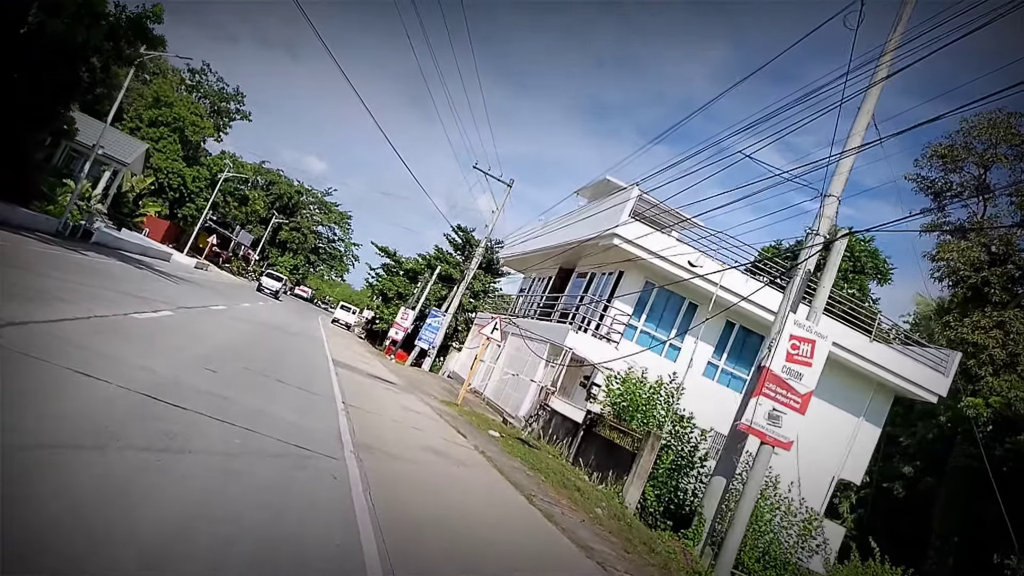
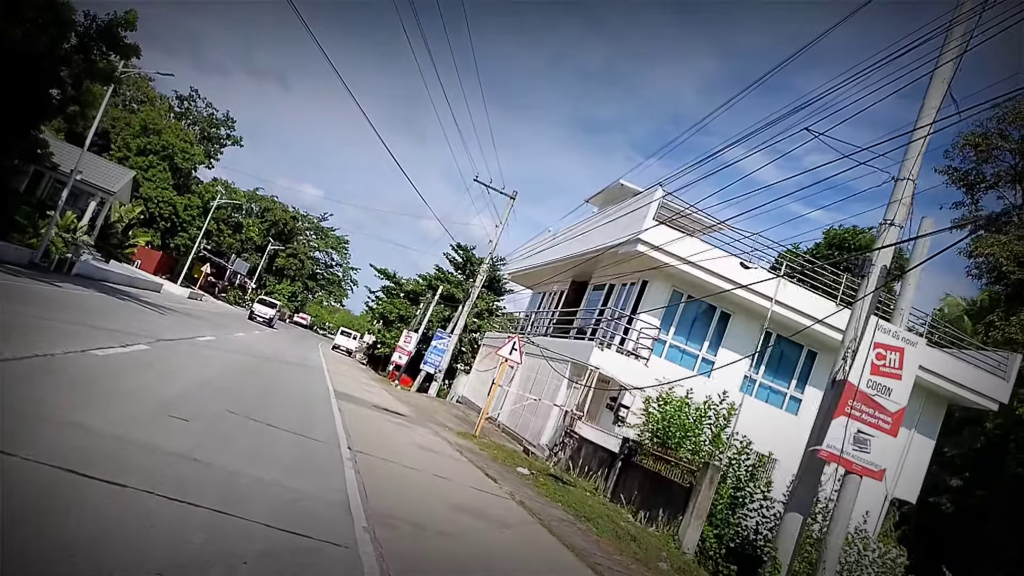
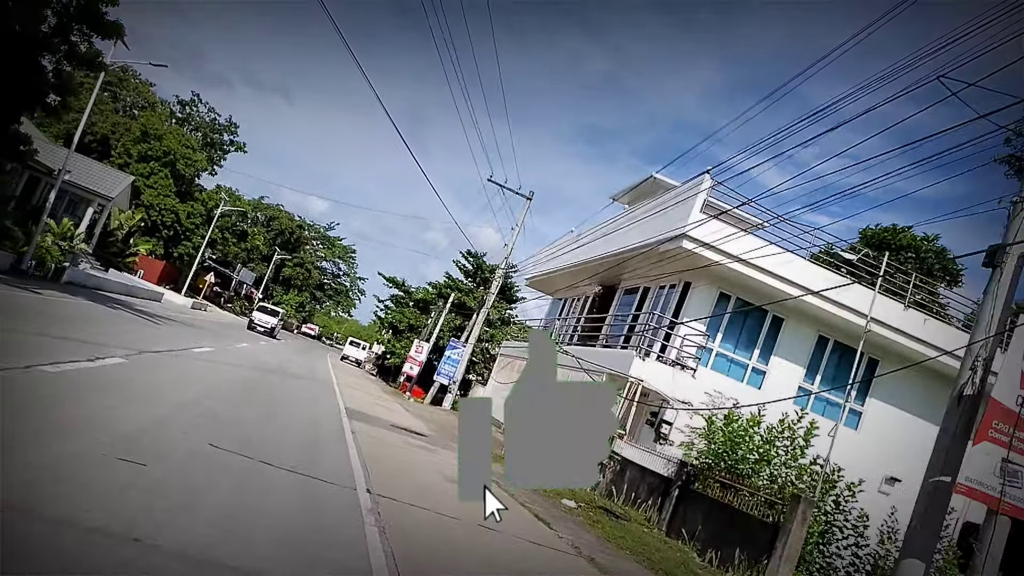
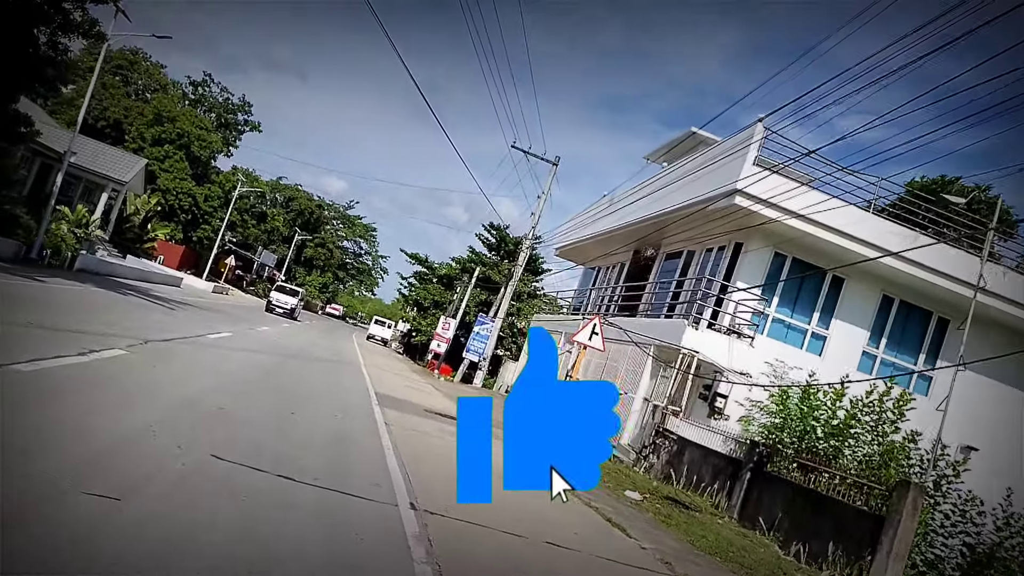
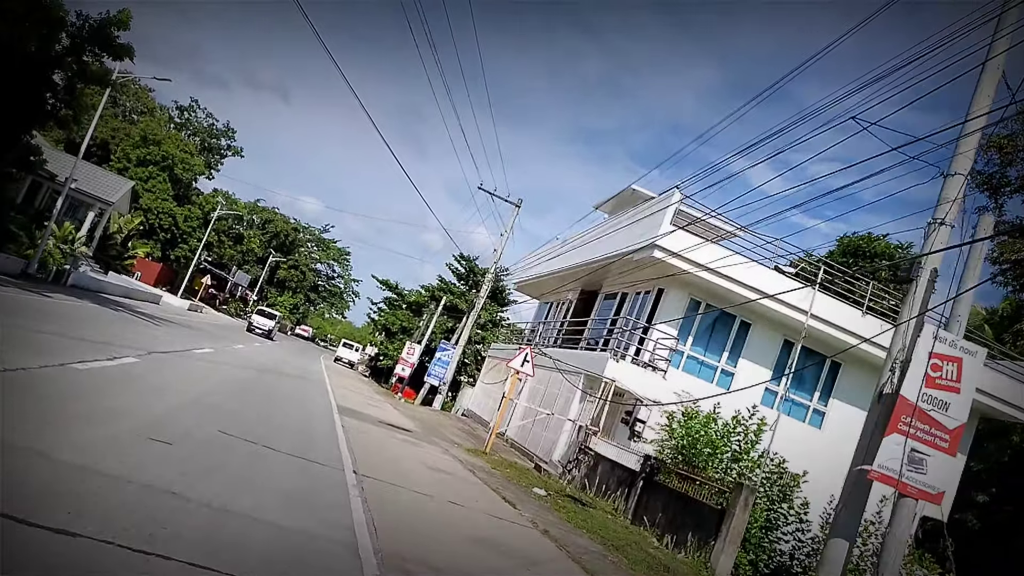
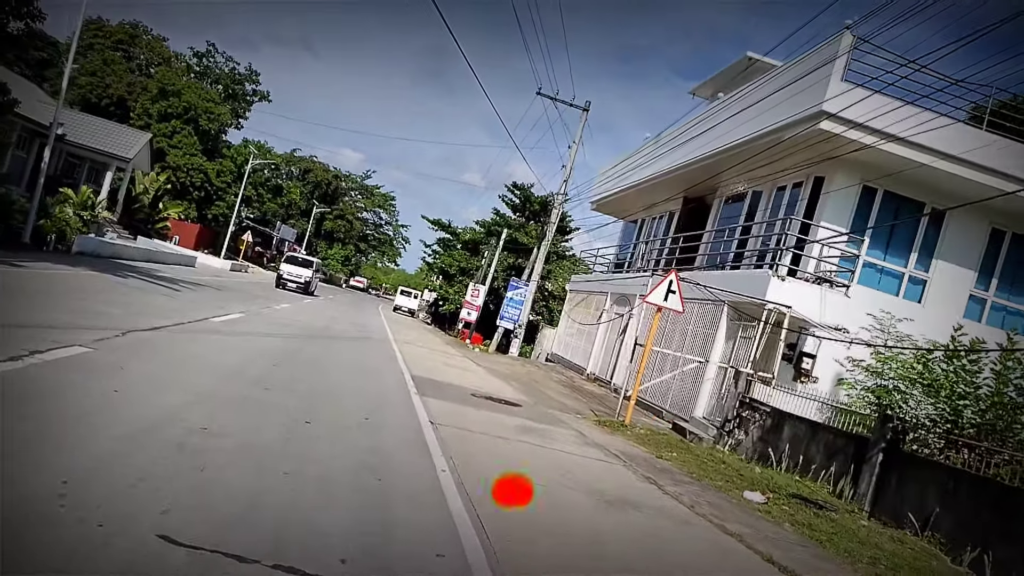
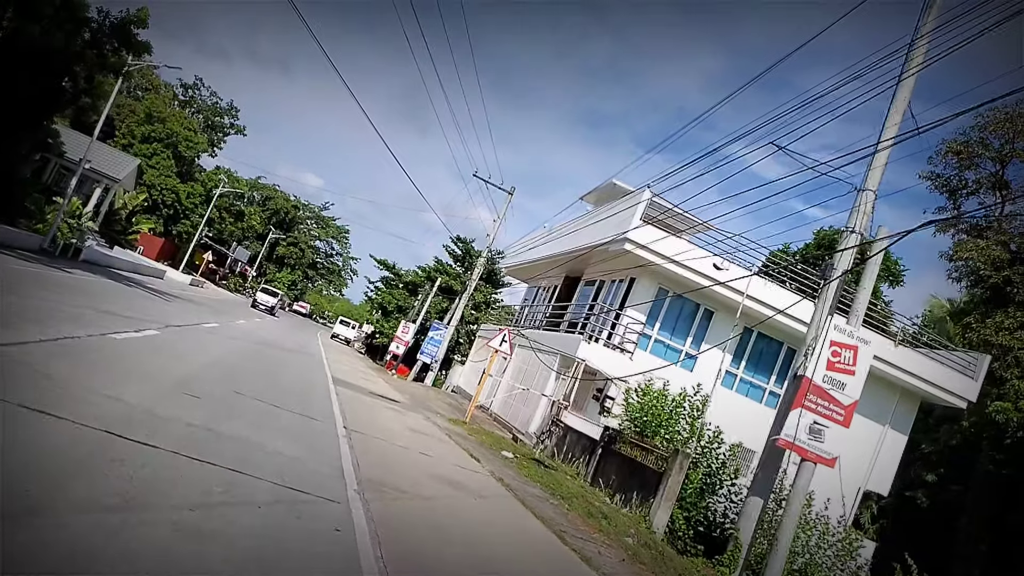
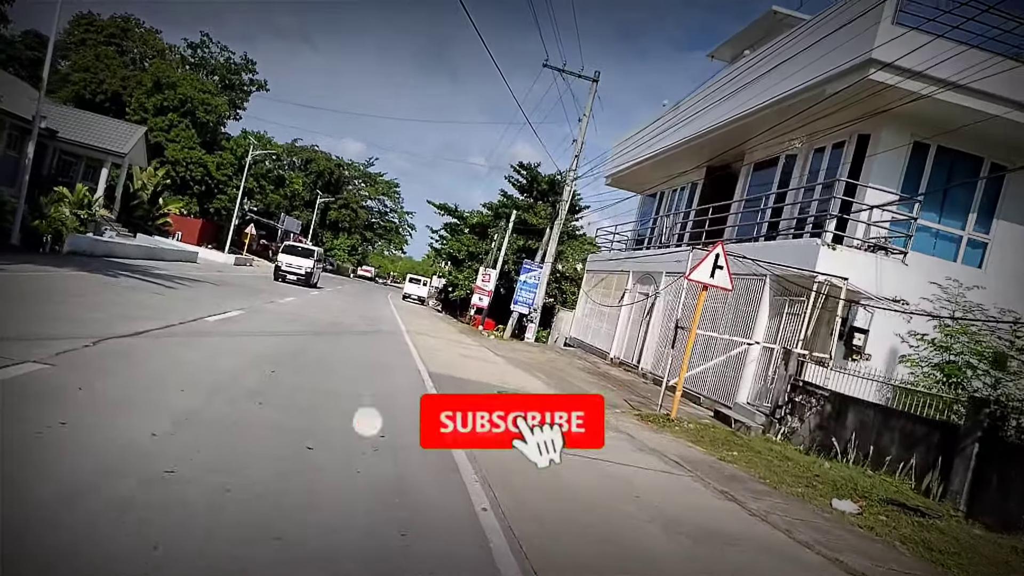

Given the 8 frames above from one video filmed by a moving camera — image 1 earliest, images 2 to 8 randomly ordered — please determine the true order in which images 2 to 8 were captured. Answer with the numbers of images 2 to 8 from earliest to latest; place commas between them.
7, 2, 5, 3, 4, 6, 8
